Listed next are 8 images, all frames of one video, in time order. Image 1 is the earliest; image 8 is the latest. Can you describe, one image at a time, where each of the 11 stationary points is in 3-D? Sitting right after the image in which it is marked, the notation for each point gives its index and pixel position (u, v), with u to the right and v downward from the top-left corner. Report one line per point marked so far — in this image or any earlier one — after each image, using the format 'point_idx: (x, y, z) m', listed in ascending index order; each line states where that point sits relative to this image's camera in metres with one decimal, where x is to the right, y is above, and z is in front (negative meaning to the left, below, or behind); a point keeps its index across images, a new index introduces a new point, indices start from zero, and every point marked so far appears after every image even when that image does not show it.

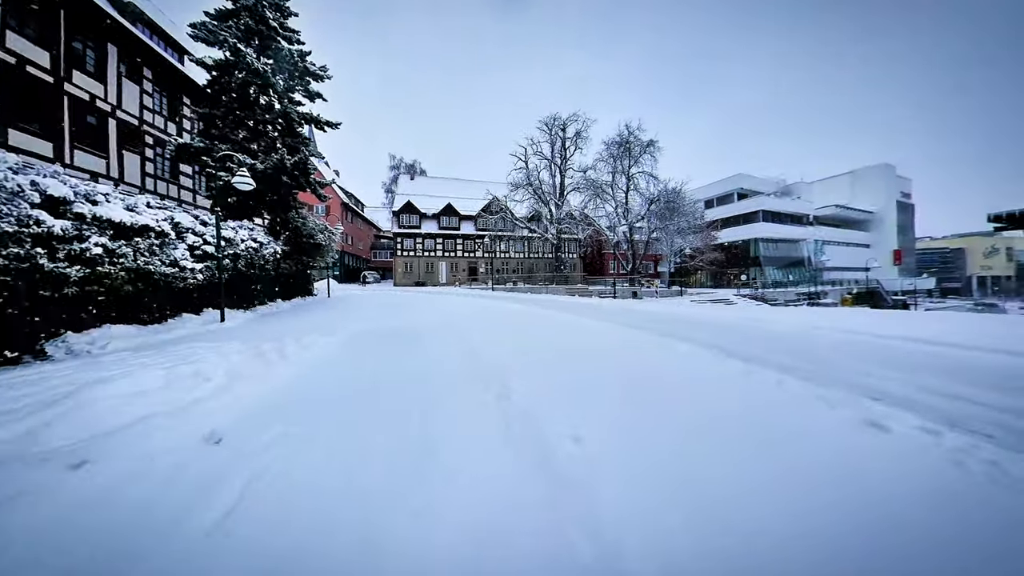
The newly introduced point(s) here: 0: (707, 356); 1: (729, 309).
0: (+3.0, -1.0, +5.5) m
1: (+7.4, -0.8, +12.9) m
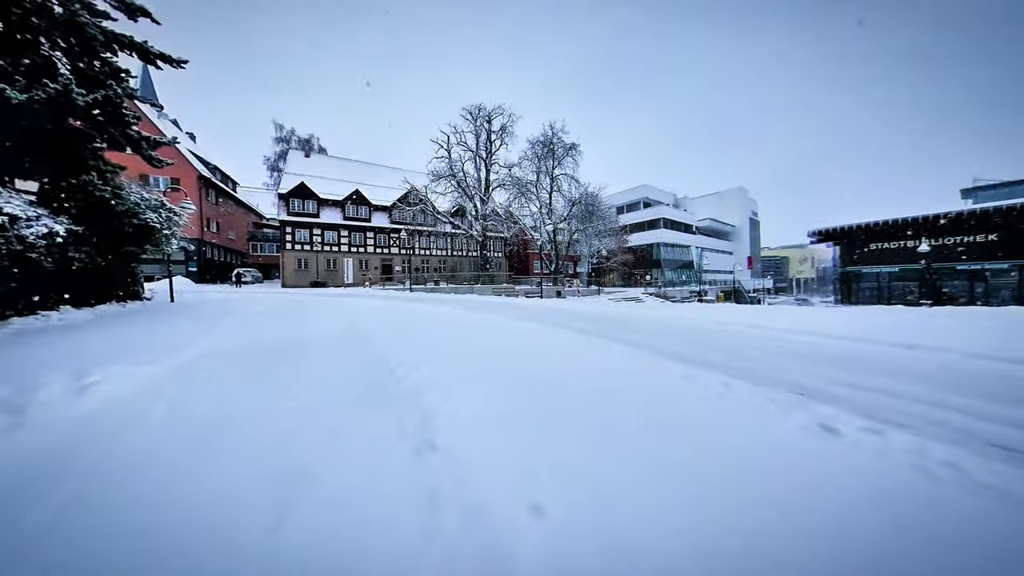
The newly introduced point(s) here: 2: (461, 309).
0: (+2.0, -1.0, +5.2) m
1: (+4.7, -0.7, +13.4) m
2: (-1.4, -1.1, +10.5) m
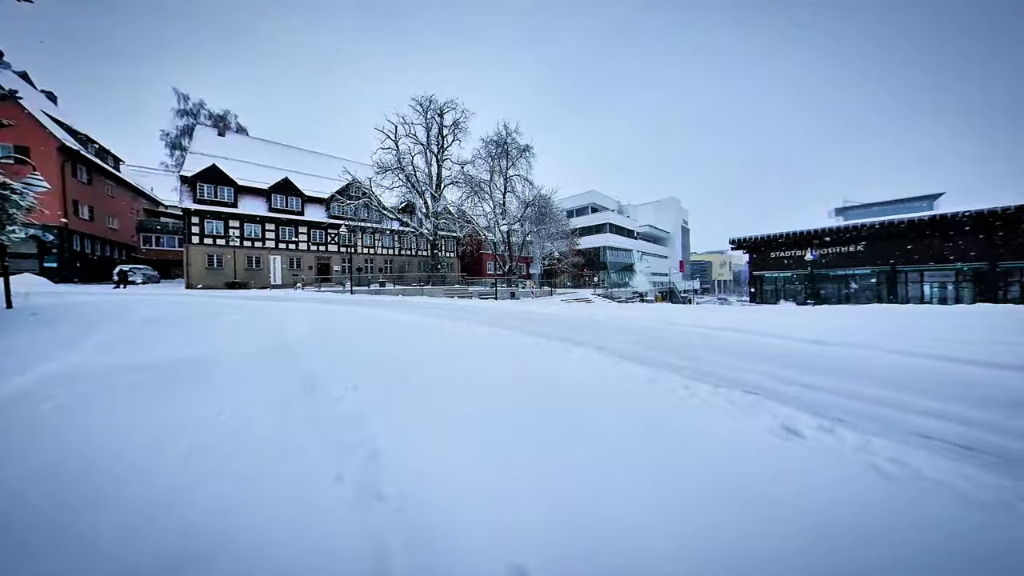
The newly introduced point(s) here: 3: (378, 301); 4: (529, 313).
0: (+1.3, -1.0, +5.0) m
1: (+3.0, -0.8, +13.4) m
2: (-2.6, -1.2, +9.7) m
3: (-5.1, -1.2, +14.6) m
4: (+0.9, -0.9, +11.0) m
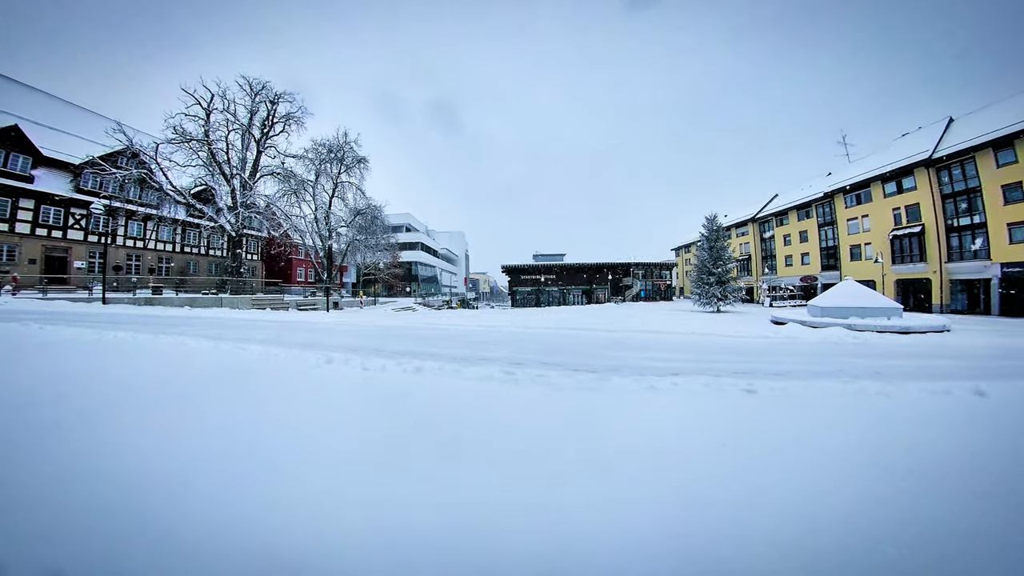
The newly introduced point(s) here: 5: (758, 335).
0: (-2.2, -1.2, +7.0) m
1: (-4.5, -1.3, +15.3) m
2: (-7.9, -1.1, +9.4) m
3: (-12.4, -1.0, +12.7) m
4: (-5.3, -1.2, +12.2) m
5: (+6.4, -1.2, +9.7) m
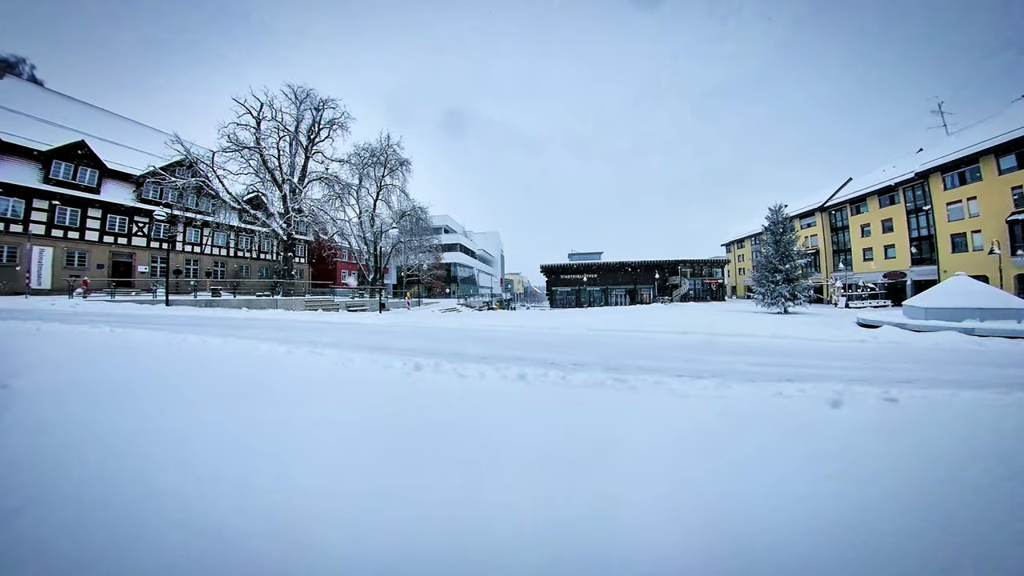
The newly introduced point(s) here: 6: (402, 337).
0: (-0.6, -1.2, +6.7) m
1: (-2.4, -1.3, +15.1) m
2: (-6.1, -1.2, +9.5) m
3: (-10.4, -1.1, +13.0) m
4: (-3.3, -1.2, +12.1) m
5: (+8.1, -1.2, +8.9) m
6: (-2.7, -1.2, +8.9) m
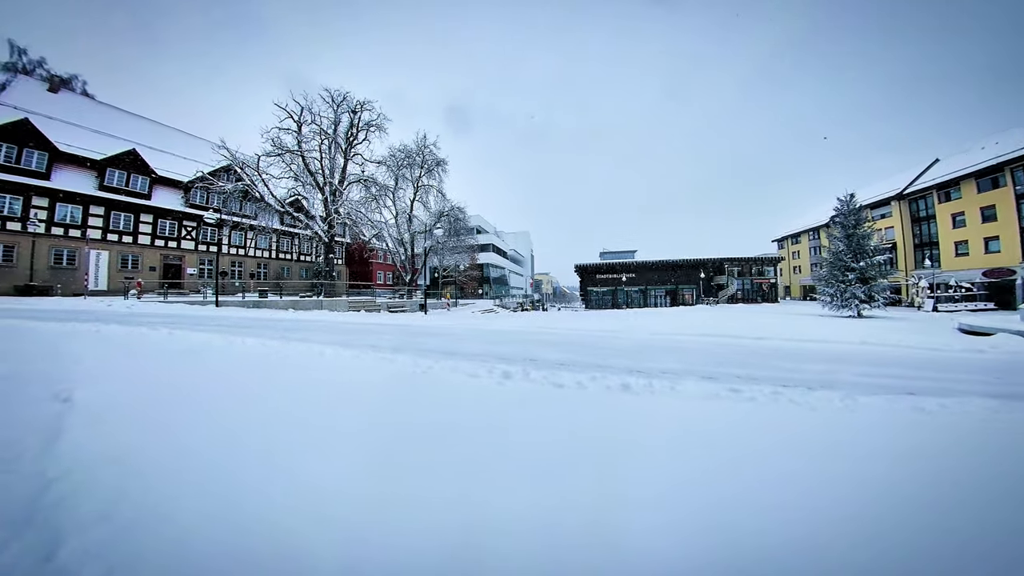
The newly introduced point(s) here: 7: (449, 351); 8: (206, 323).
0: (+0.8, -1.2, +6.4) m
1: (-0.6, -1.4, +14.9) m
2: (-4.6, -1.2, +9.5) m
3: (-8.6, -1.1, +13.2) m
4: (-1.7, -1.3, +11.9) m
5: (+9.6, -1.2, +8.0) m
6: (-1.2, -1.2, +8.7) m
7: (-1.1, -1.2, +7.0) m
8: (-10.6, -1.2, +12.6) m
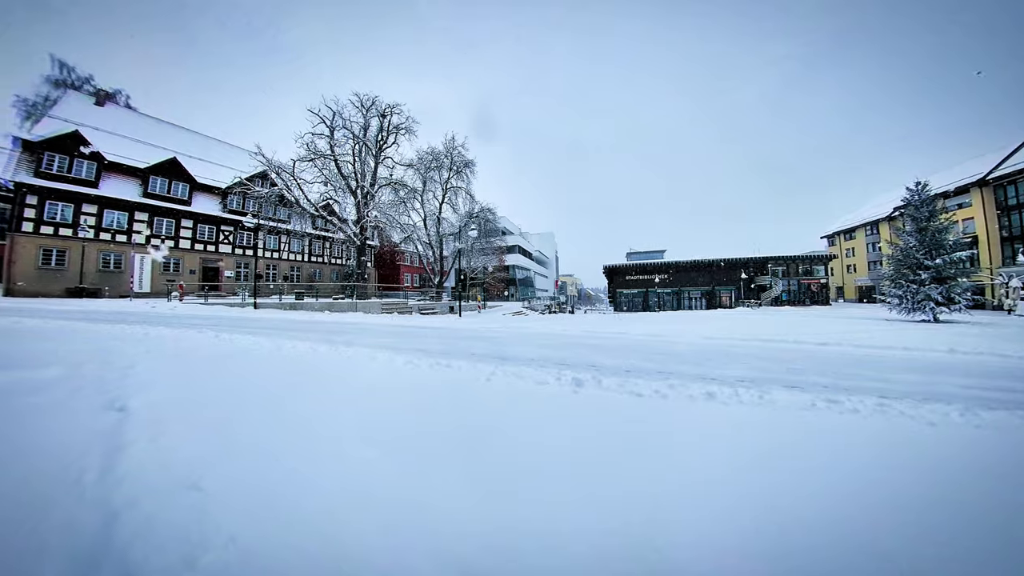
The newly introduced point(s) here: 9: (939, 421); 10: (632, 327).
0: (+1.8, -1.3, +6.1) m
1: (+0.9, -1.4, +14.6) m
2: (-3.4, -1.3, +9.4) m
3: (-7.3, -1.2, +13.3) m
4: (-0.4, -1.3, +11.6) m
5: (+10.7, -1.2, +7.3) m
6: (-0.1, -1.3, +8.4) m
7: (-0.1, -1.2, +6.8) m
8: (-9.3, -1.3, +12.8) m
9: (+4.6, -1.5, +3.9) m
10: (+3.9, -1.4, +12.5) m
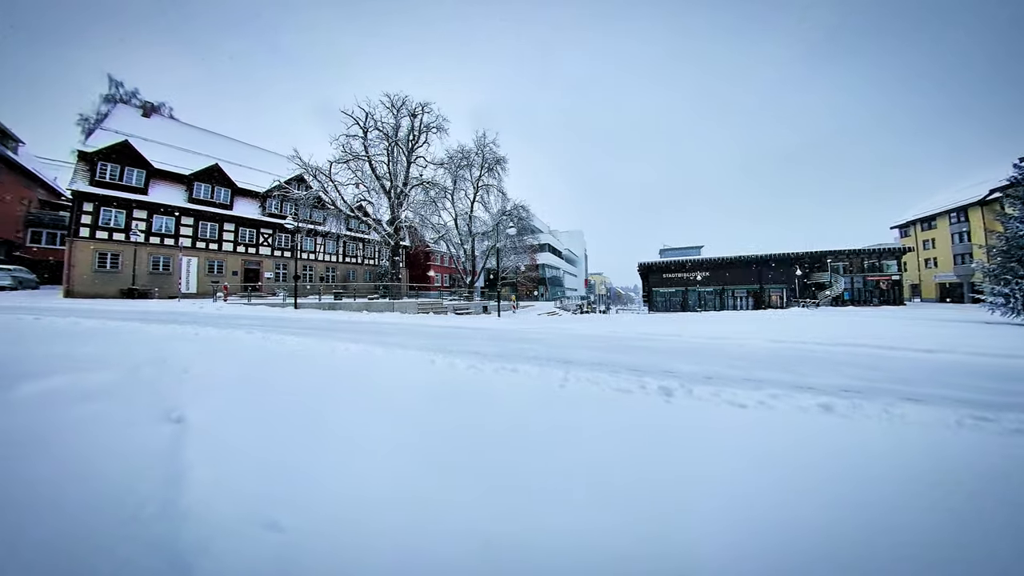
0: (+2.8, -1.2, +5.5) m
1: (+2.4, -1.4, +14.1) m
2: (-2.2, -1.3, +9.2) m
3: (-5.8, -1.2, +13.3) m
4: (+1.0, -1.3, +11.3) m
5: (+11.8, -1.1, +6.2) m
6: (+1.1, -1.3, +8.0) m
7: (+1.0, -1.2, +6.4) m
8: (-7.9, -1.3, +12.9) m
9: (+5.5, -1.4, +3.2) m
10: (+5.3, -1.3, +11.9) m
